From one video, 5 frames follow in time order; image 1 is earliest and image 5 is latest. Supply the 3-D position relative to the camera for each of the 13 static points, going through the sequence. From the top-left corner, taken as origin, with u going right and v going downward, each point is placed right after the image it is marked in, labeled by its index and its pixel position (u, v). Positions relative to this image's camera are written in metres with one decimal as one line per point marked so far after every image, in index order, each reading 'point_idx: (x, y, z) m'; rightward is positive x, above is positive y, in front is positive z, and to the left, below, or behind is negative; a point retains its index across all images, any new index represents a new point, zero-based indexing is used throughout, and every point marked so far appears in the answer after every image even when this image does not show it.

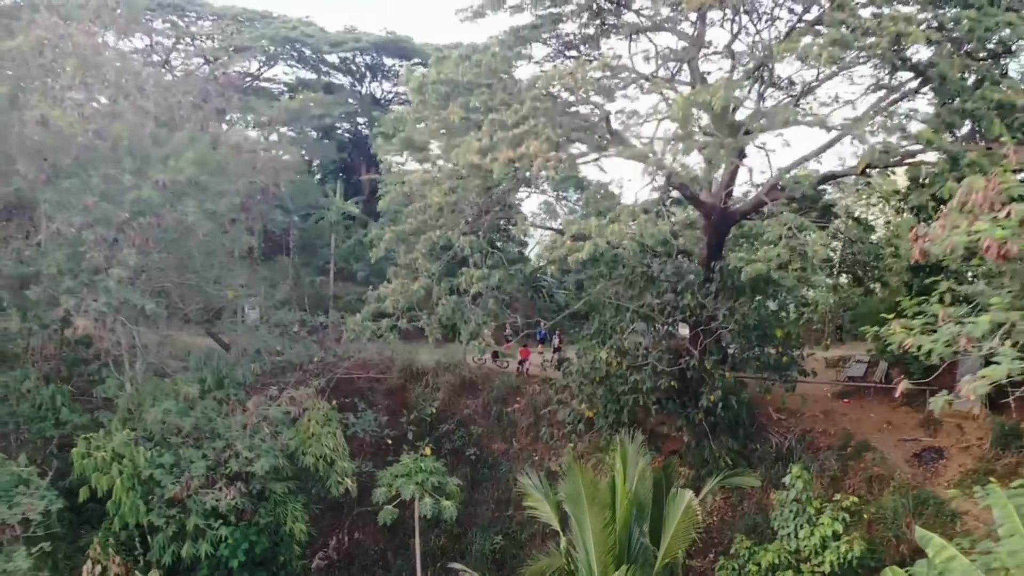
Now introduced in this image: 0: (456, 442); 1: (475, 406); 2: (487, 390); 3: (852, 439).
0: (-0.7, -1.9, +9.6) m
1: (-0.5, -1.5, +9.8) m
2: (-0.3, -1.3, +9.9) m
3: (+3.6, -1.6, +8.5) m
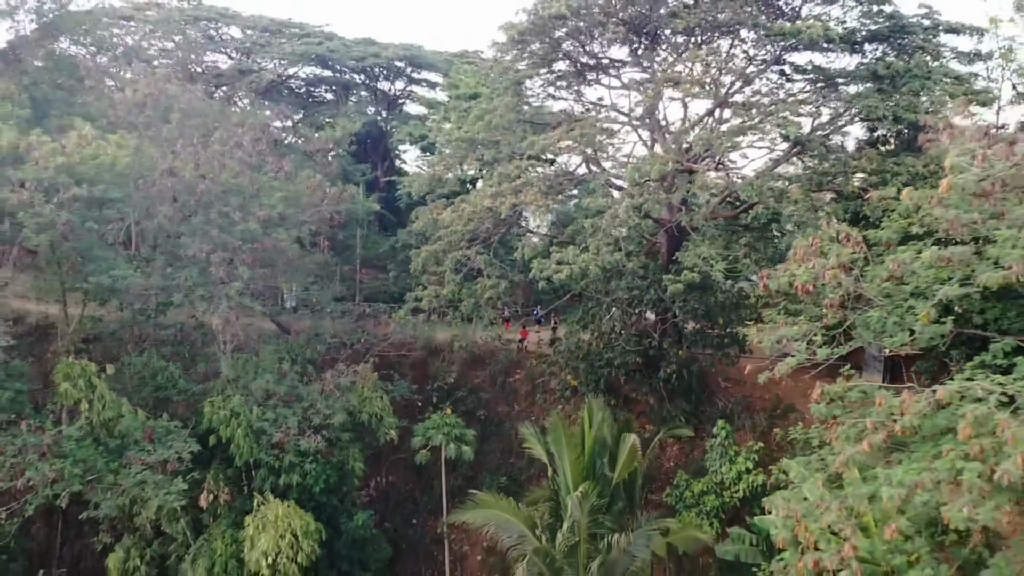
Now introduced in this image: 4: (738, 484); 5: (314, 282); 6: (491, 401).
0: (-0.6, -1.8, +11.9) m
1: (-0.4, -1.4, +12.2) m
2: (-0.3, -1.2, +12.2) m
3: (+3.7, -1.6, +10.8) m
4: (+2.4, -2.1, +8.4) m
5: (-2.7, 0.0, +10.7) m
6: (-0.3, -1.7, +12.0) m
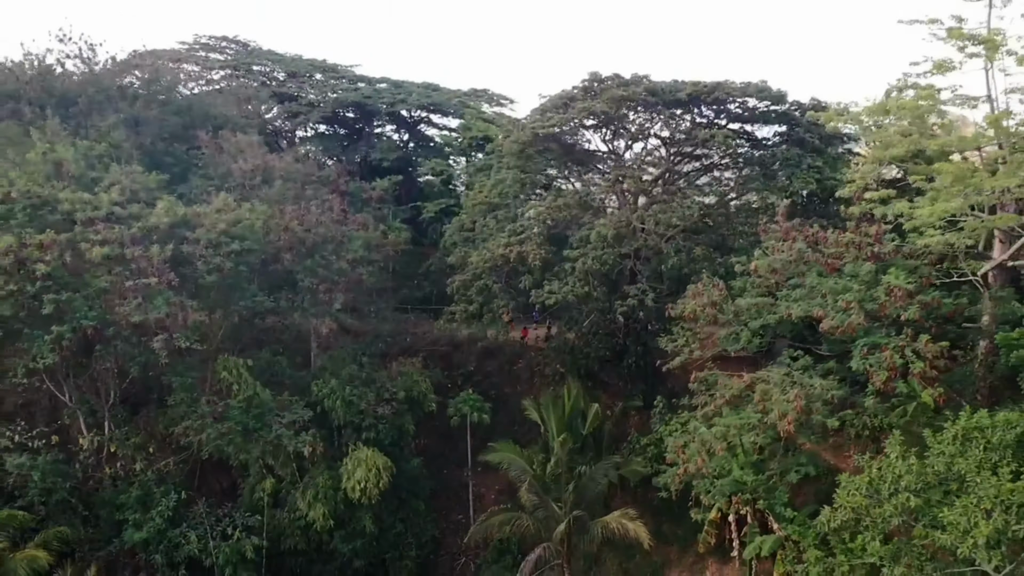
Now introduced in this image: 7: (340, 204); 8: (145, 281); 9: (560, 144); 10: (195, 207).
0: (-0.6, -2.0, +15.9) m
1: (-0.4, -1.6, +16.2) m
2: (-0.2, -1.4, +16.2) m
3: (+3.7, -1.8, +14.9) m
4: (+2.5, -2.4, +12.4) m
5: (-2.6, -0.2, +14.7) m
6: (-0.2, -1.9, +16.1) m
7: (-3.2, +1.5, +14.6) m
8: (-5.0, +0.1, +11.1) m
9: (+0.7, +2.3, +13.6) m
10: (-5.3, +1.3, +13.5) m
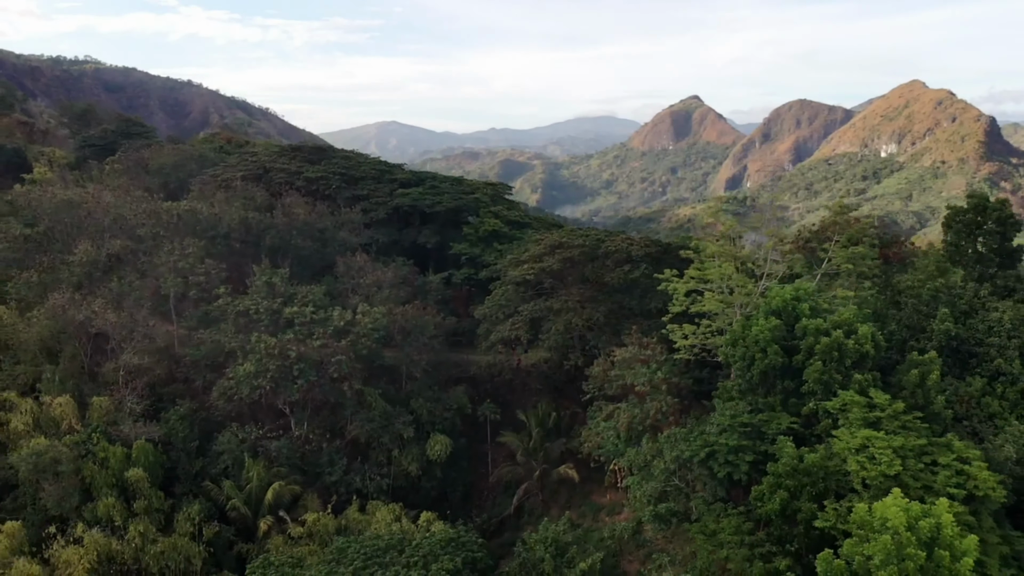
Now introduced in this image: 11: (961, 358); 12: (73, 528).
0: (-0.6, -3.8, +27.7) m
1: (-0.4, -3.4, +28.0) m
2: (-0.2, -3.2, +28.0) m
3: (+3.8, -3.7, +26.7) m
4: (+2.5, -4.3, +24.3) m
5: (-2.6, -2.1, +26.4) m
6: (-0.2, -3.8, +27.9) m
7: (-3.2, -0.4, +26.3) m
8: (-5.0, -1.9, +22.8) m
9: (+0.7, +0.4, +25.3) m
10: (-5.3, -0.6, +25.2) m
11: (+10.7, -1.7, +19.0) m
12: (-10.8, -5.8, +19.4) m
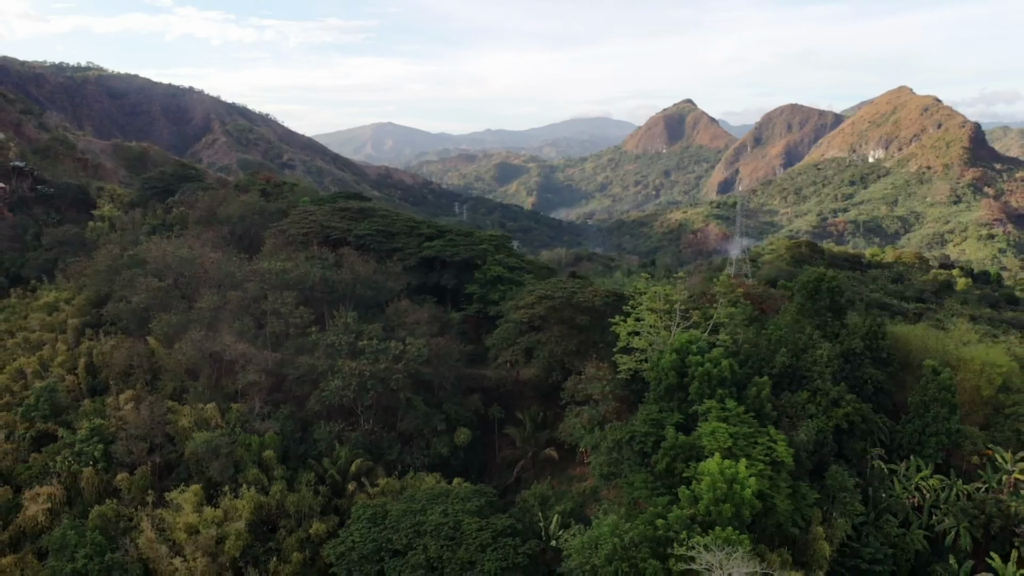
0: (-0.5, -5.6, +38.9) m
1: (-0.3, -5.2, +39.2) m
2: (-0.2, -5.0, +39.2) m
3: (+3.8, -5.4, +37.9) m
4: (+2.5, -6.1, +35.5) m
5: (-2.5, -3.9, +37.6) m
6: (-0.2, -5.6, +39.1) m
7: (-3.1, -2.2, +37.5) m
8: (-4.9, -3.7, +34.0) m
9: (+0.8, -1.4, +36.5) m
10: (-5.3, -2.4, +36.4) m
11: (+10.8, -3.5, +30.2) m
12: (-10.7, -7.6, +30.5) m
